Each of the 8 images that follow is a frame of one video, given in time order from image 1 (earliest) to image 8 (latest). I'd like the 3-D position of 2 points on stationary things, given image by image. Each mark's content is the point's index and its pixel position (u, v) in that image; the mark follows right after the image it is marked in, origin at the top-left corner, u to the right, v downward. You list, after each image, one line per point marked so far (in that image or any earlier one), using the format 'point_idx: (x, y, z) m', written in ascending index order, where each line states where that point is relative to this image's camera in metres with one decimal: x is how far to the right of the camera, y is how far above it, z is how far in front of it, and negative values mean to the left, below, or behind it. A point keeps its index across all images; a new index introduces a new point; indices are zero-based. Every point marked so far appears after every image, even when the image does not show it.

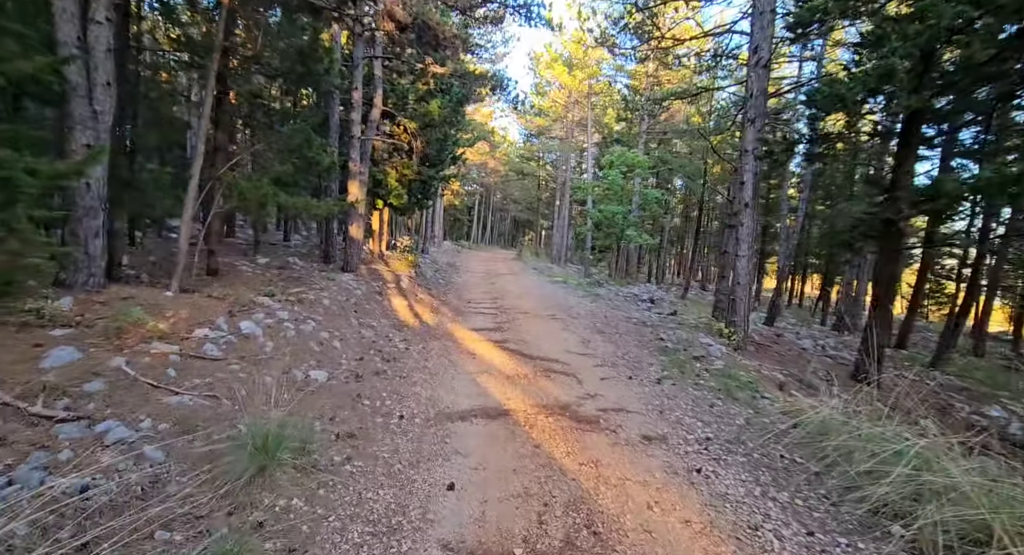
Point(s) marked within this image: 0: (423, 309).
0: (-2.1, -0.8, +11.7) m
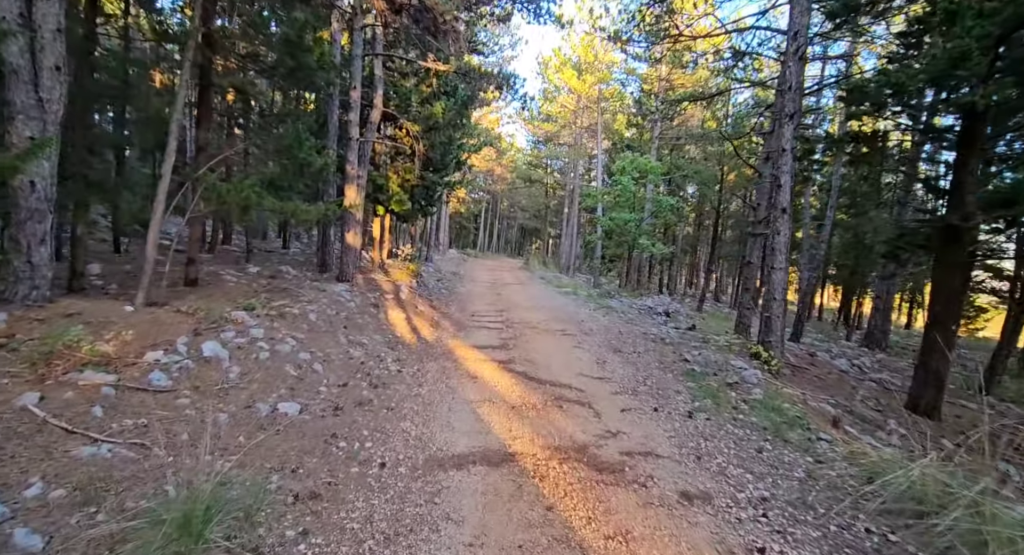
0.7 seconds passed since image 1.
0: (-2.0, -1.0, +10.9) m
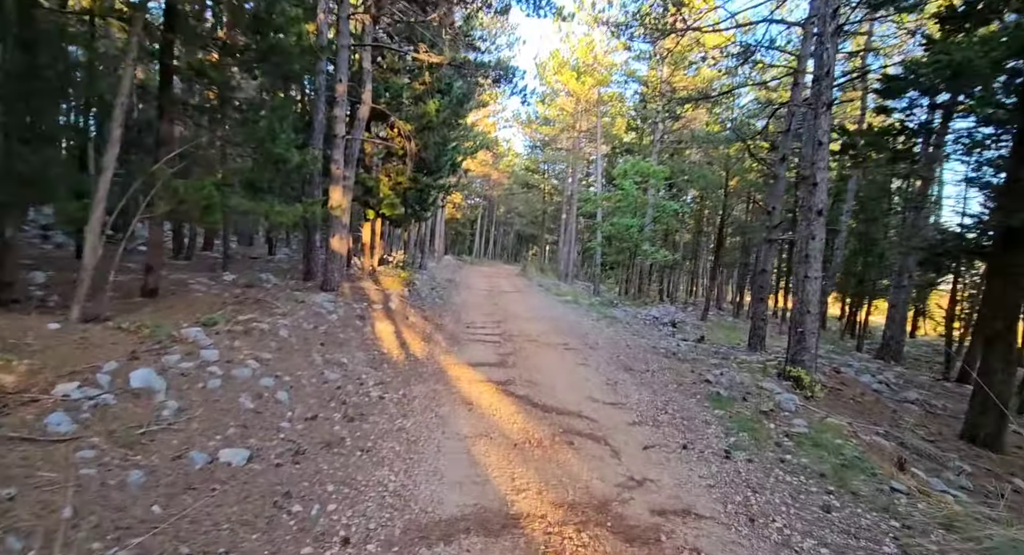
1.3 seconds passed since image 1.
0: (-2.0, -1.2, +10.0) m
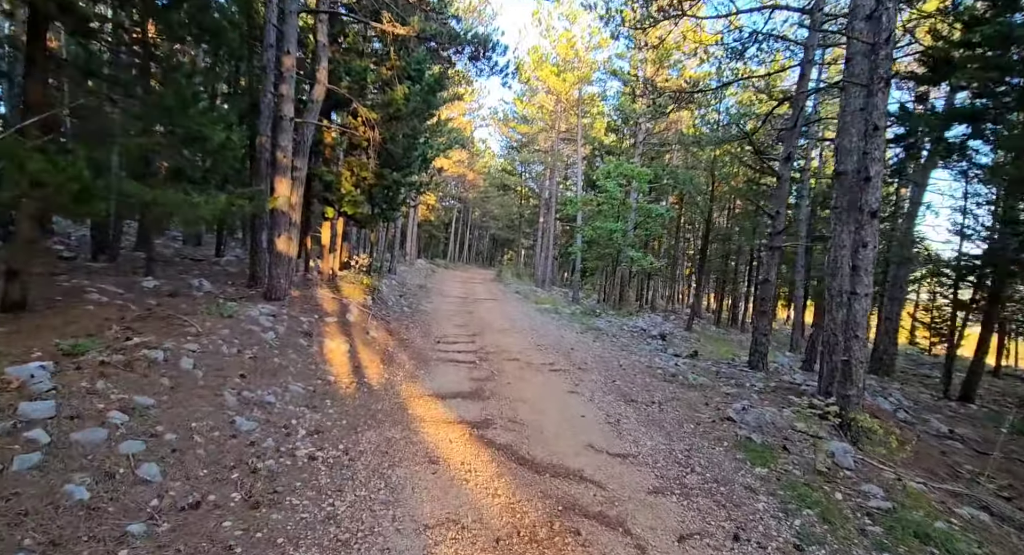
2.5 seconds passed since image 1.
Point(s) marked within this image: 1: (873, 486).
0: (-2.4, -1.3, +8.3) m
1: (+3.0, -1.8, +4.2) m
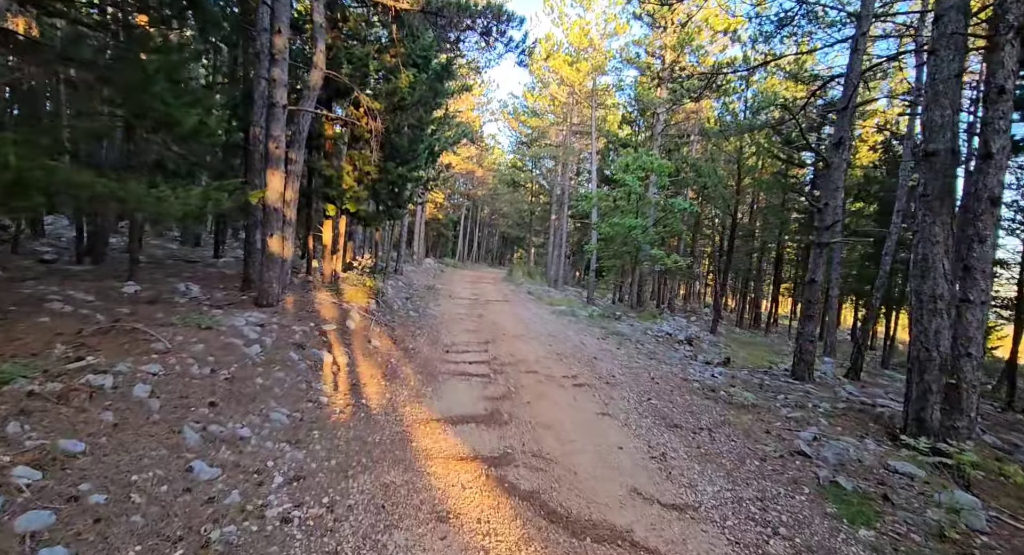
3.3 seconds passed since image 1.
0: (-2.1, -1.4, +7.4) m
1: (+3.3, -1.8, +3.1) m
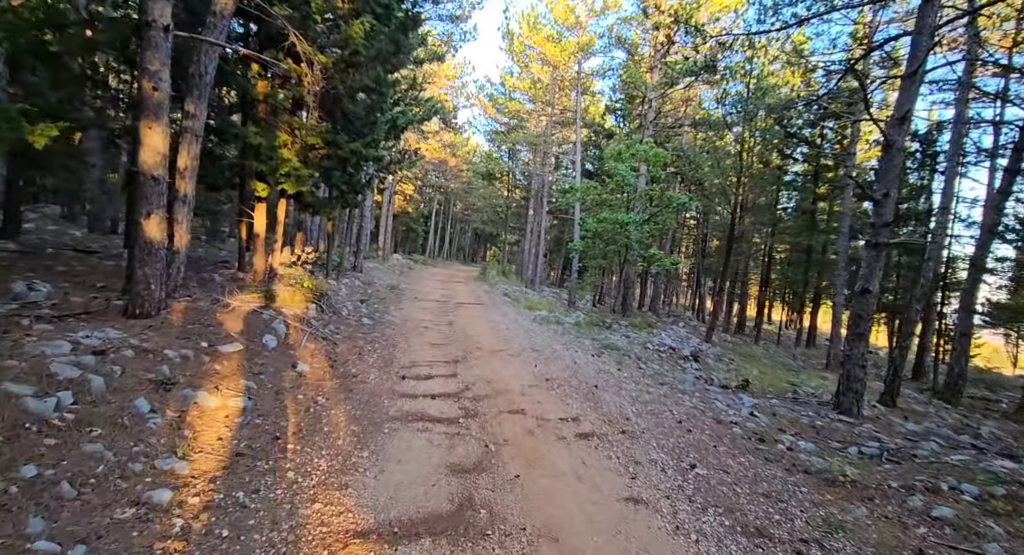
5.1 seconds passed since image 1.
0: (-2.3, -1.4, +4.9) m
1: (+3.3, -1.9, +0.9) m
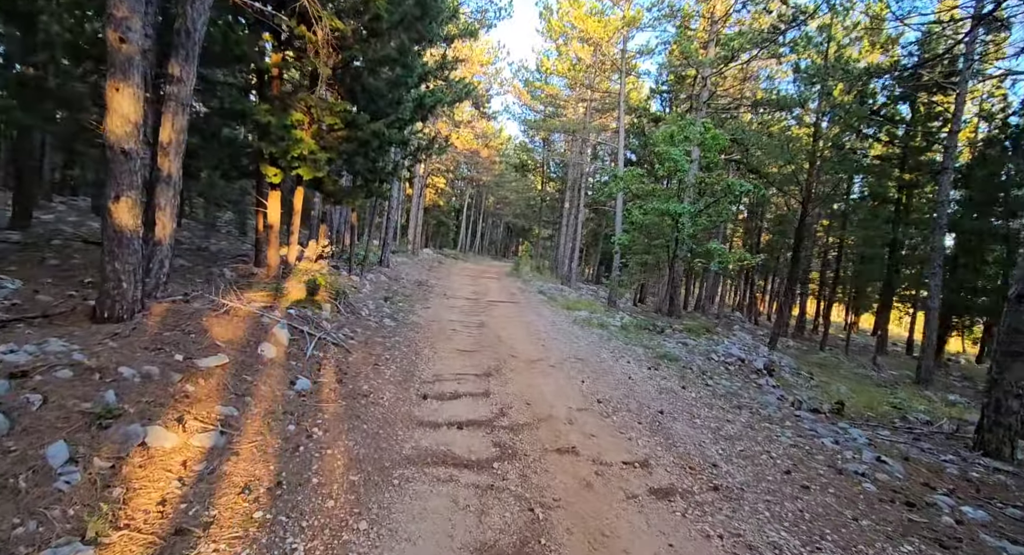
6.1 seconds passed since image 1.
0: (-1.9, -1.4, +3.6) m
1: (+3.4, -2.0, -0.7) m
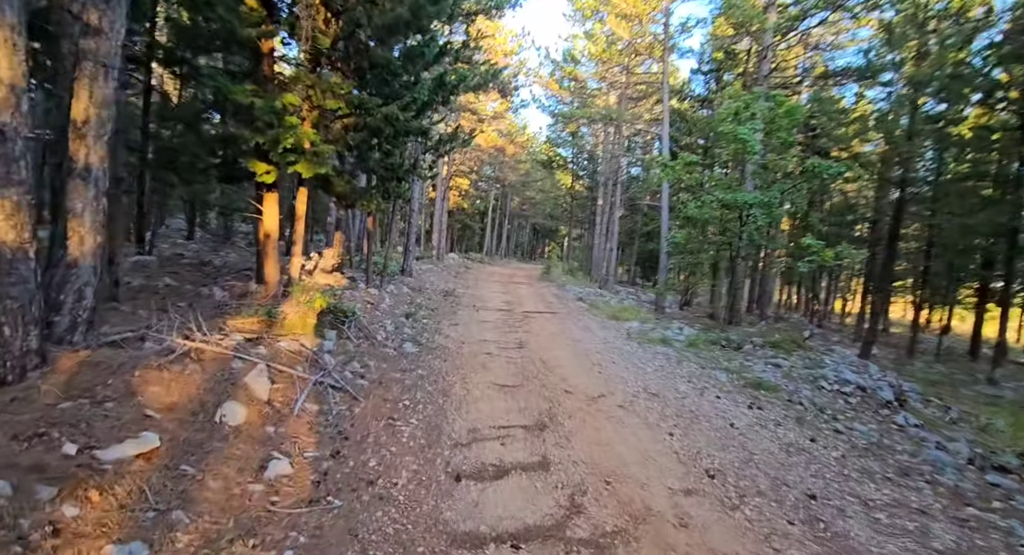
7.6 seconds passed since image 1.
0: (-1.4, -1.7, +1.7) m
1: (+3.7, -2.1, -2.8) m
